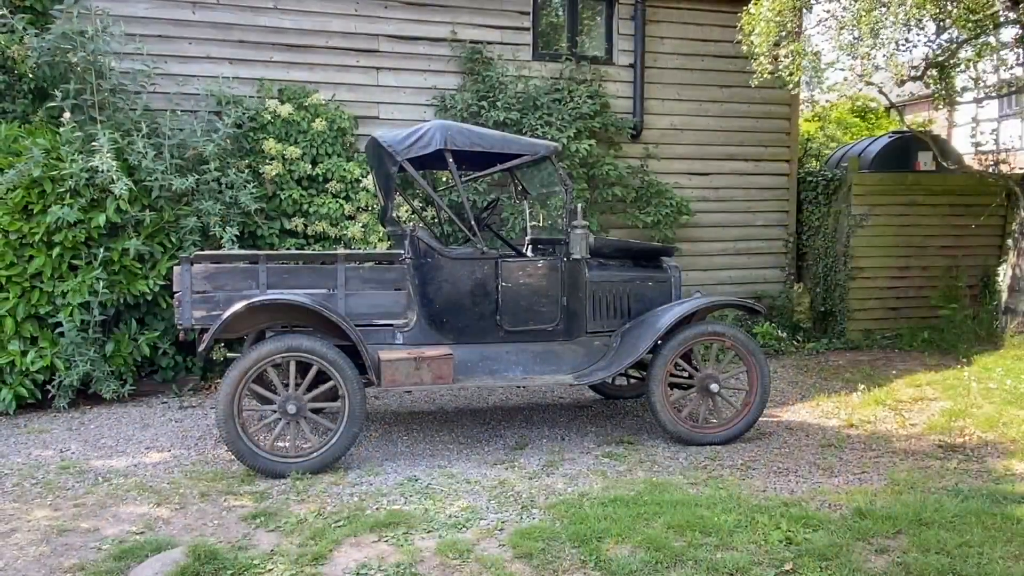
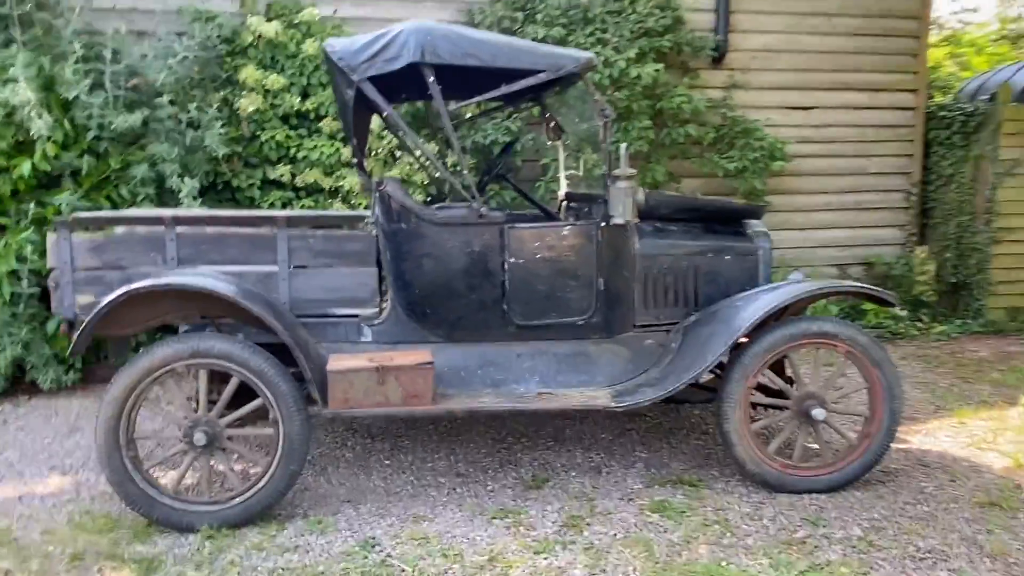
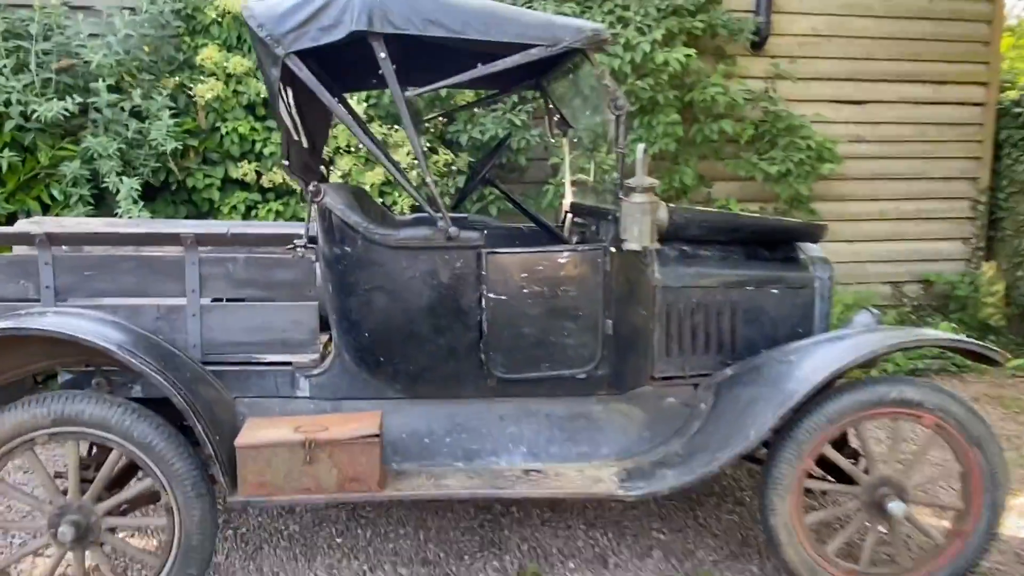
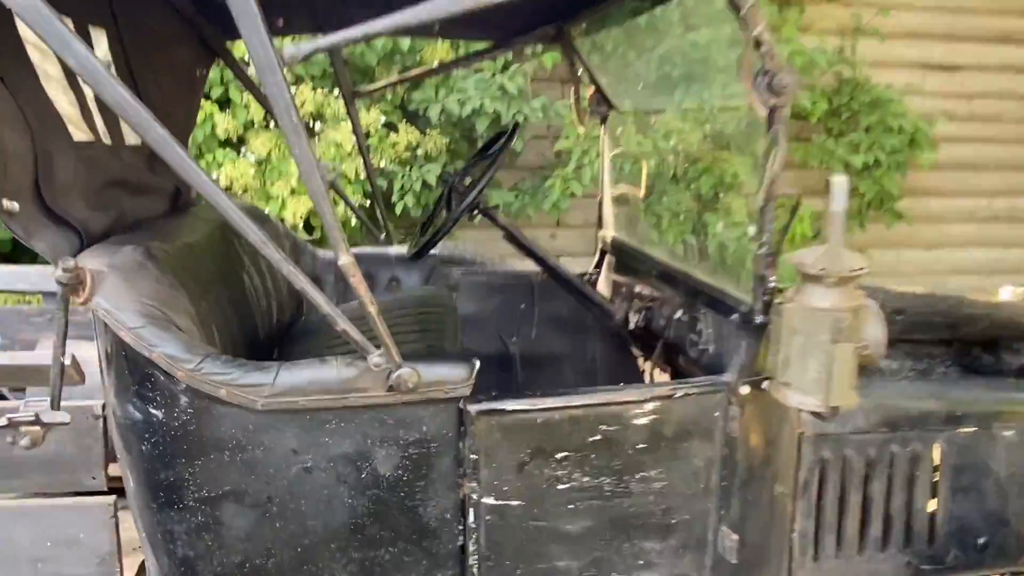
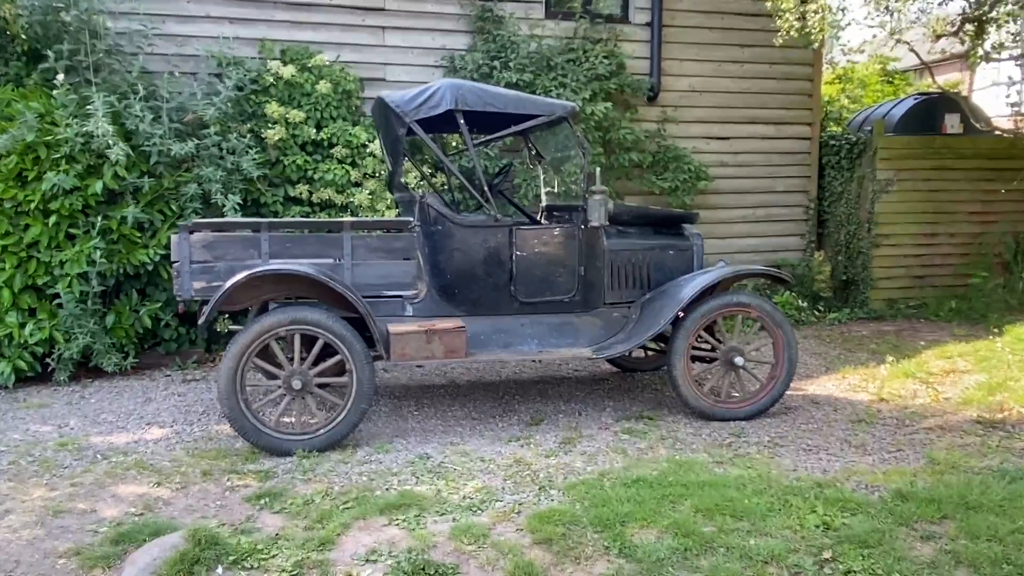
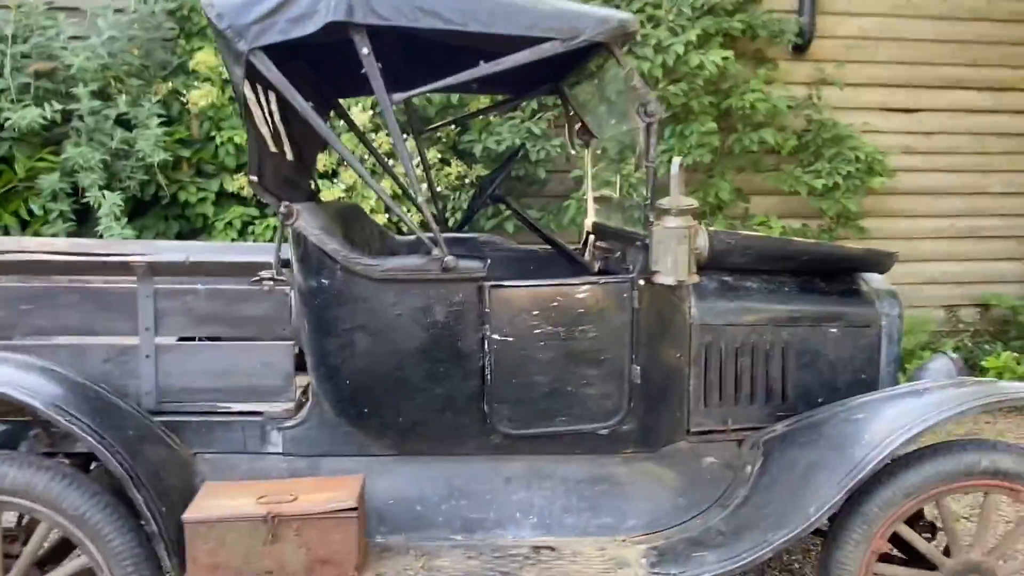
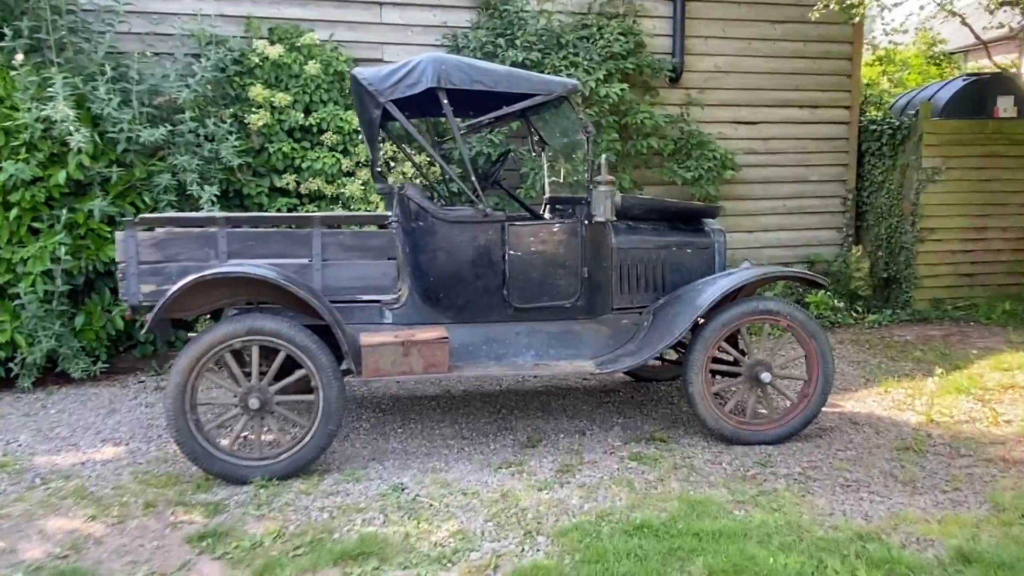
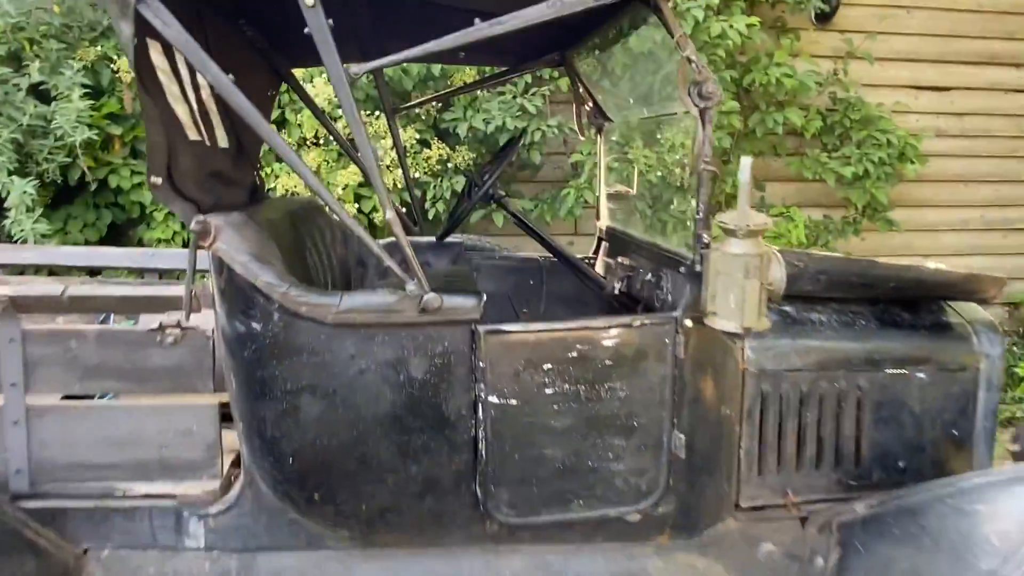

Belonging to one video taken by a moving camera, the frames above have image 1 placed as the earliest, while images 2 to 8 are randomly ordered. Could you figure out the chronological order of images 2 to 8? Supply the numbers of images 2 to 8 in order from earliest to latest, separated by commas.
5, 7, 2, 3, 6, 8, 4
